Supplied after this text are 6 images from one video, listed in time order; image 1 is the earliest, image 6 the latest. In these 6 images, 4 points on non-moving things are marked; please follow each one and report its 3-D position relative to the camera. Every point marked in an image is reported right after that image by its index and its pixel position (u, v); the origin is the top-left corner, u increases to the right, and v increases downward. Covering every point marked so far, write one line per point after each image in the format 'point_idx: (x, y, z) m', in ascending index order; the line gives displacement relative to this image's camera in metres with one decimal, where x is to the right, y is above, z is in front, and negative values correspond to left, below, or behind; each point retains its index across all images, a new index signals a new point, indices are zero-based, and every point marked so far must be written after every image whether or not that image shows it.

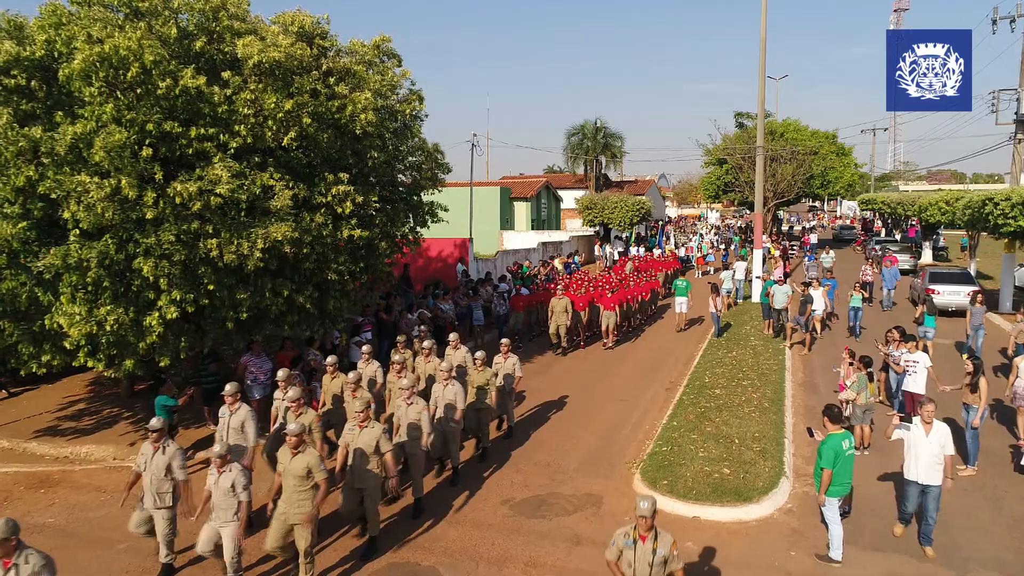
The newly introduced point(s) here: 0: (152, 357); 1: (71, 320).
0: (-4.8, -0.9, +9.0) m
1: (-5.2, -0.4, +8.0) m
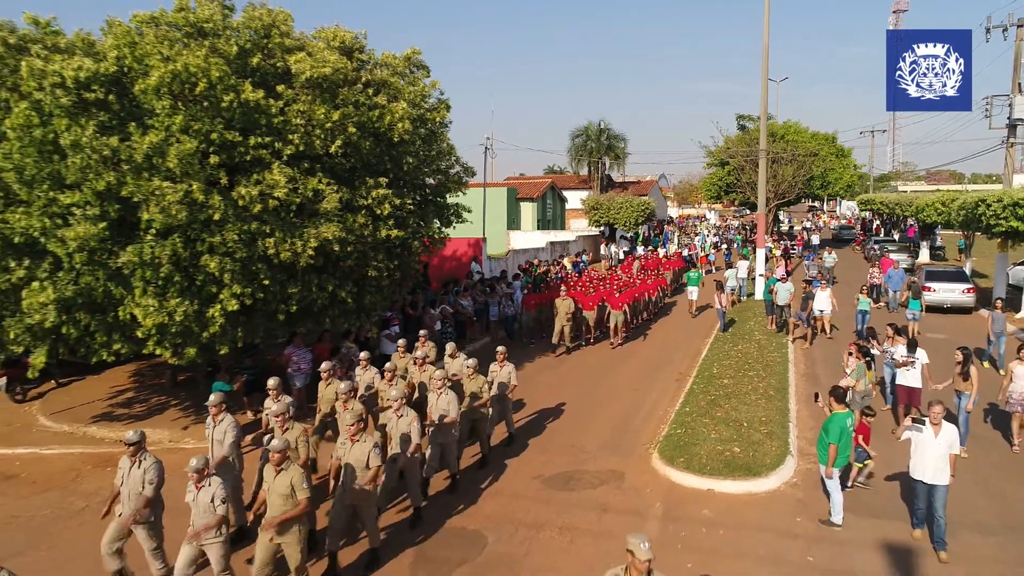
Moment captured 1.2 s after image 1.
0: (-4.4, -0.8, +9.9) m
1: (-4.8, -0.3, +8.8) m
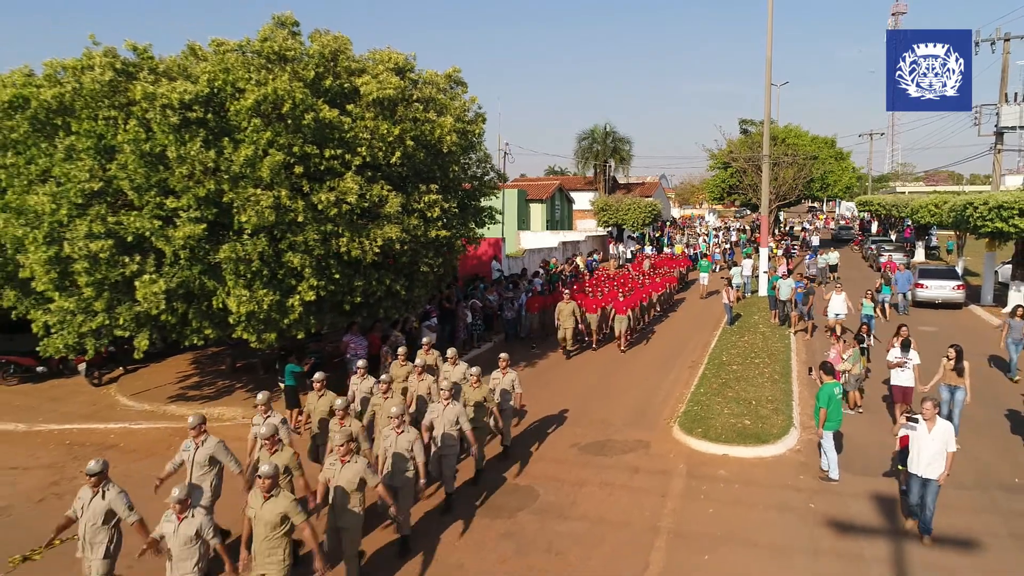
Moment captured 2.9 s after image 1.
0: (-3.8, -0.7, +11.3) m
1: (-4.2, -0.2, +10.3) m
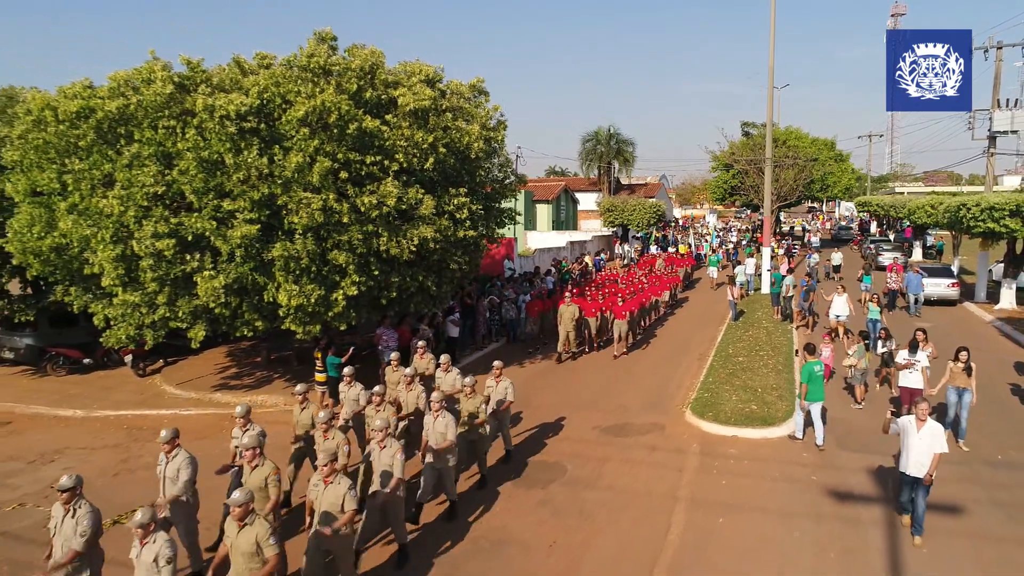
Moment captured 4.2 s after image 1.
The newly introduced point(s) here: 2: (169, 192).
0: (-3.3, -0.6, +12.2) m
1: (-3.7, -0.1, +11.2) m
2: (-5.8, +1.6, +11.3) m
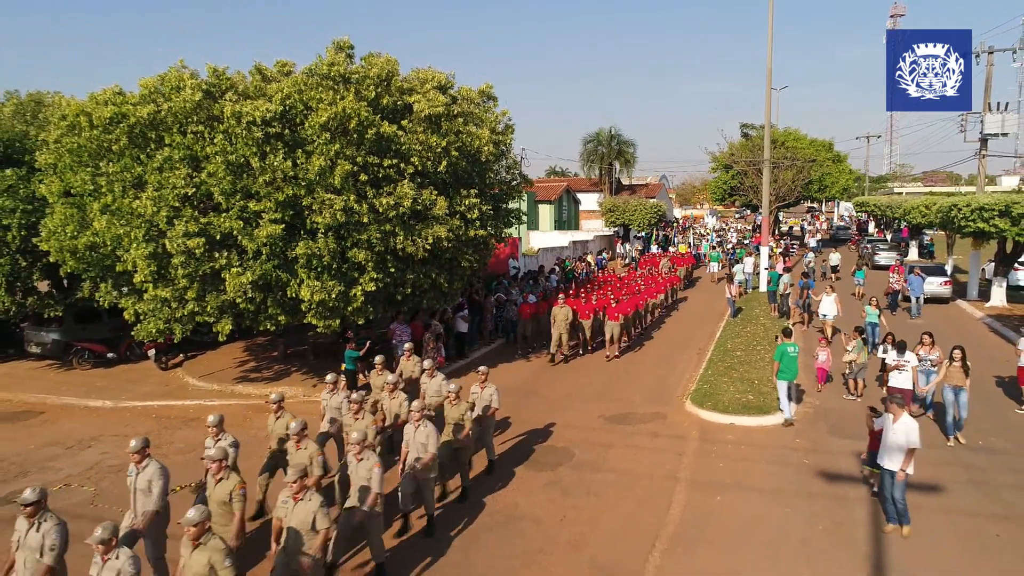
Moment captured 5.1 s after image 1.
0: (-3.1, -0.6, +12.9) m
1: (-3.5, 0.0, +11.9) m
2: (-5.6, +1.7, +11.9) m
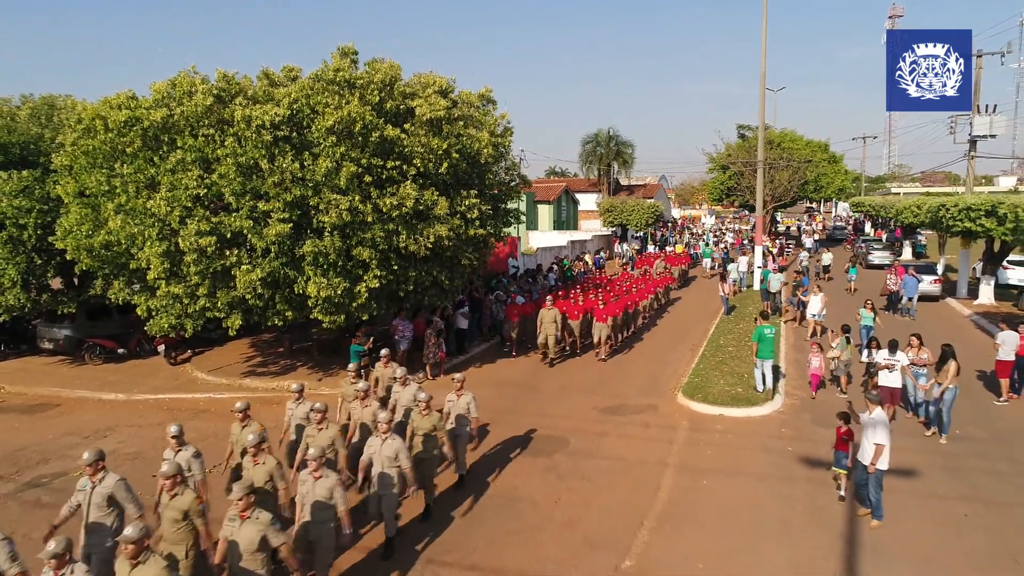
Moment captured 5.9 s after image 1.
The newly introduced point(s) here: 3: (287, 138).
0: (-3.2, -0.5, +13.4) m
1: (-3.6, 0.0, +12.4) m
2: (-5.6, +1.7, +12.5) m
3: (-4.2, +2.8, +12.6) m
